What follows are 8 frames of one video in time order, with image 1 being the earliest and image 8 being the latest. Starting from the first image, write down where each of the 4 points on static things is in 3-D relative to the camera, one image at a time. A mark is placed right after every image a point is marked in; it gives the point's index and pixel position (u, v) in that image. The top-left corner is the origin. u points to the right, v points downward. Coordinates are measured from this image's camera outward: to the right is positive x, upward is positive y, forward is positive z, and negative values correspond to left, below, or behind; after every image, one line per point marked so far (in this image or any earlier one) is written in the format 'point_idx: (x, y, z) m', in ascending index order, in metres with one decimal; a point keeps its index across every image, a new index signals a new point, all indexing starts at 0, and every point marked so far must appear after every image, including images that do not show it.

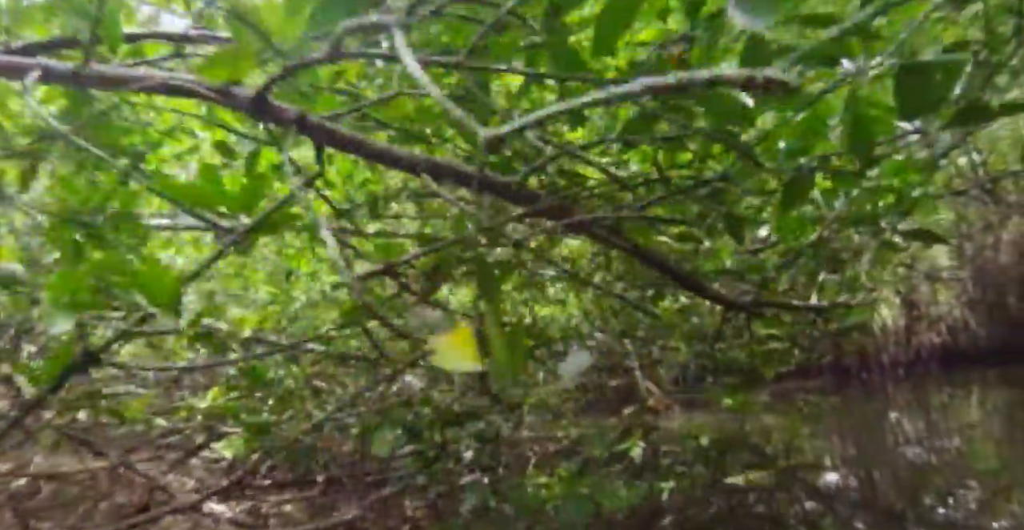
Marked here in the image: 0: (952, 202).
0: (+2.7, +0.5, +5.0) m
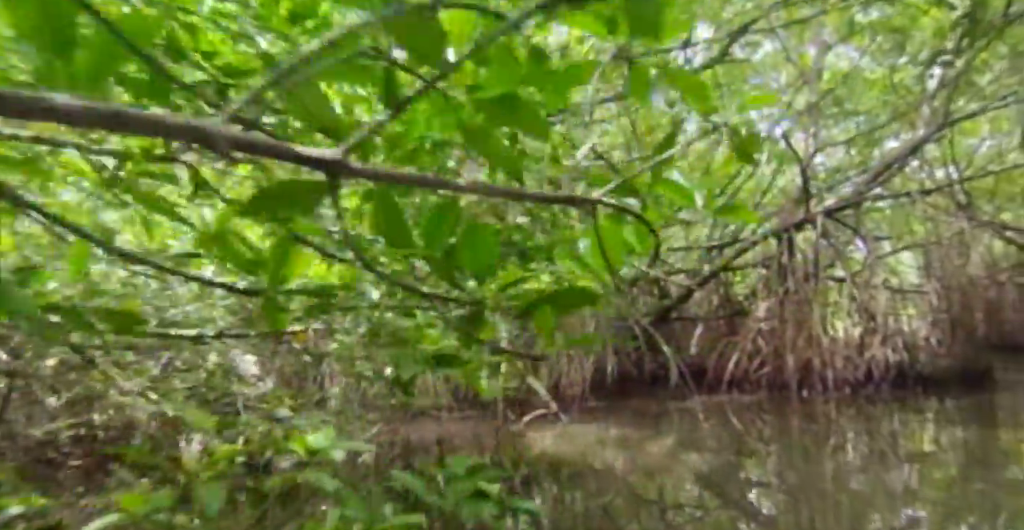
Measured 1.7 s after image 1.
0: (+2.2, +0.4, +4.4) m
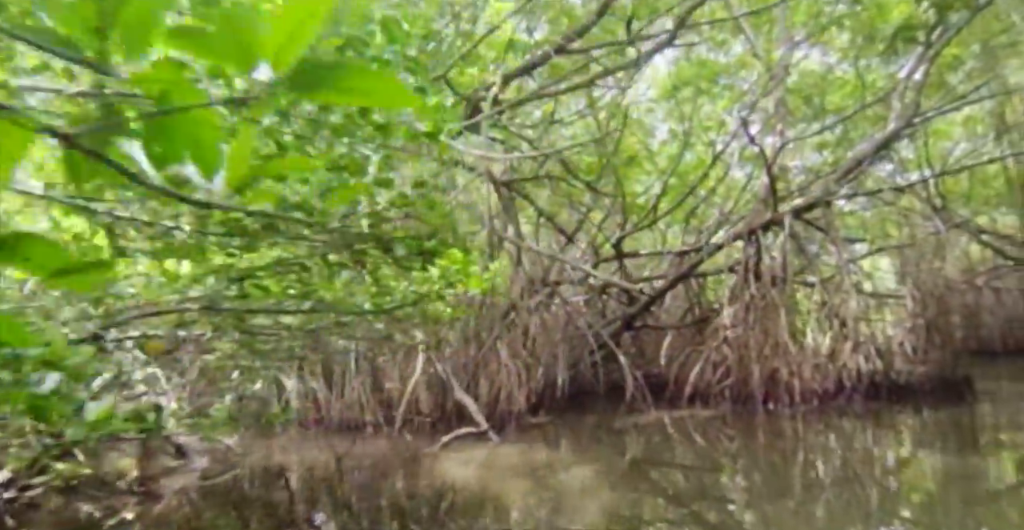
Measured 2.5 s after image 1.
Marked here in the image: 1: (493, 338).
0: (+1.9, +0.4, +4.2) m
1: (-0.1, -0.4, +3.9) m
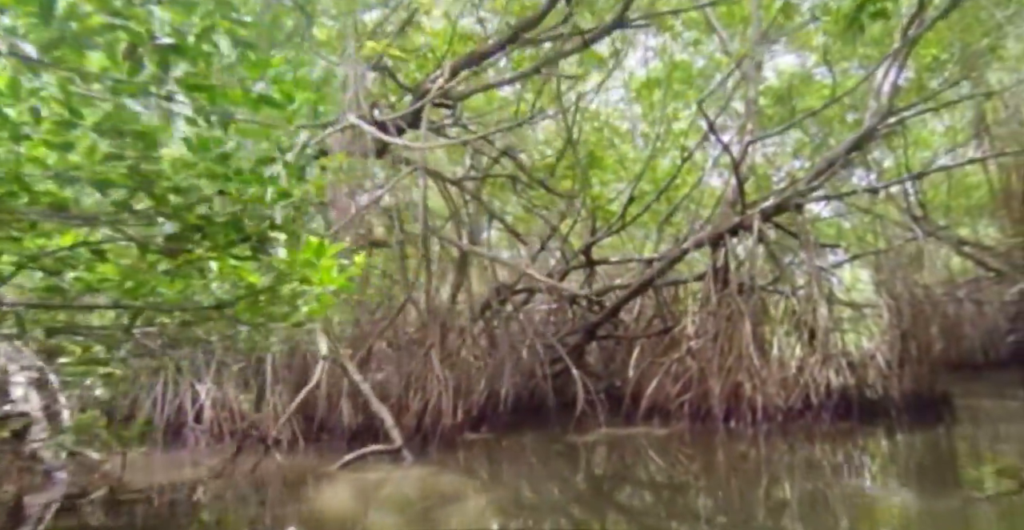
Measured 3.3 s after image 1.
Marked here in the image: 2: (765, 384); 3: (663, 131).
0: (+1.6, +0.4, +3.9) m
1: (-0.4, -0.4, +3.6) m
2: (+1.2, -0.6, +3.5) m
3: (+1.3, +1.2, +6.4) m
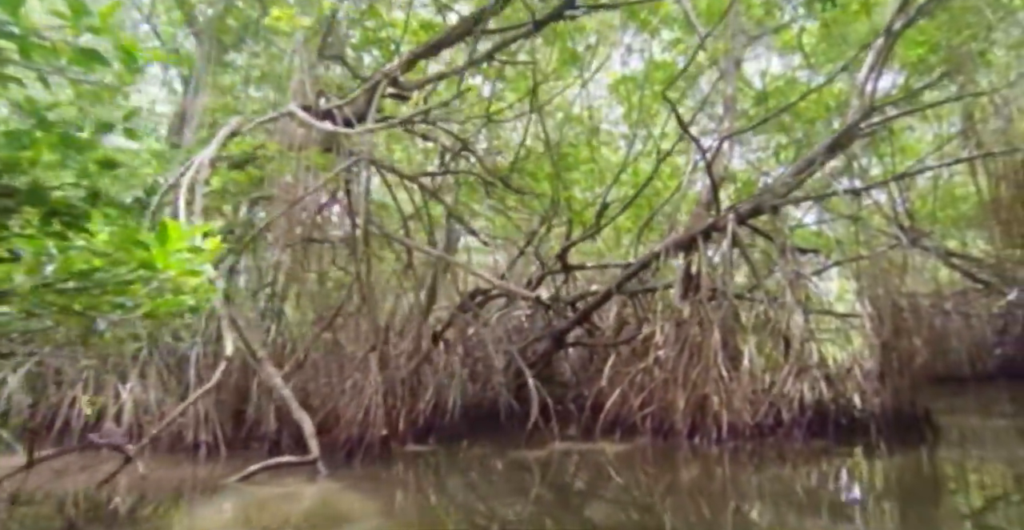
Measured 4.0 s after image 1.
0: (+1.4, +0.3, +3.7) m
1: (-0.6, -0.4, +3.3) m
2: (+1.0, -0.6, +3.3) m
3: (+1.1, +1.1, +6.2) m
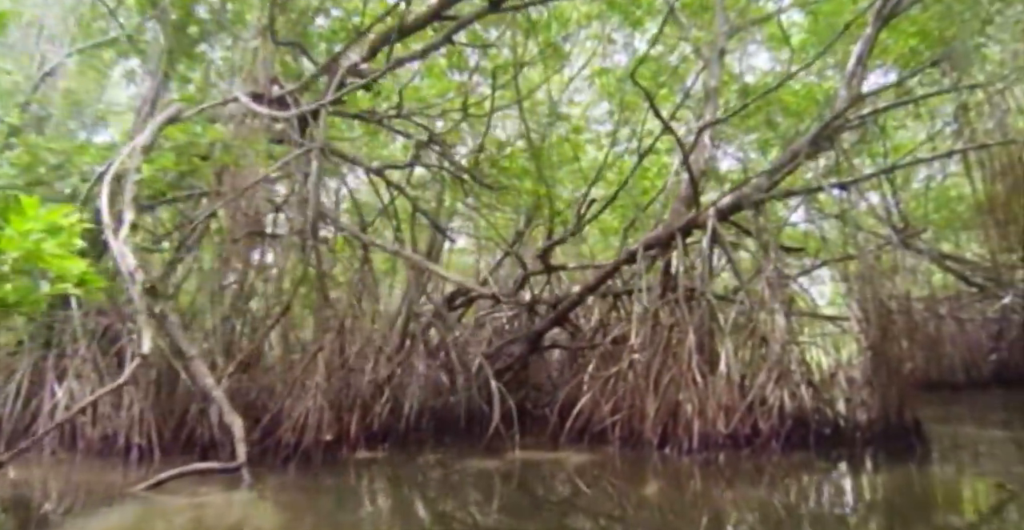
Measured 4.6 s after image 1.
0: (+1.3, +0.3, +3.5) m
1: (-0.8, -0.4, +3.1) m
2: (+0.8, -0.6, +3.1) m
3: (+0.9, +1.1, +6.0) m
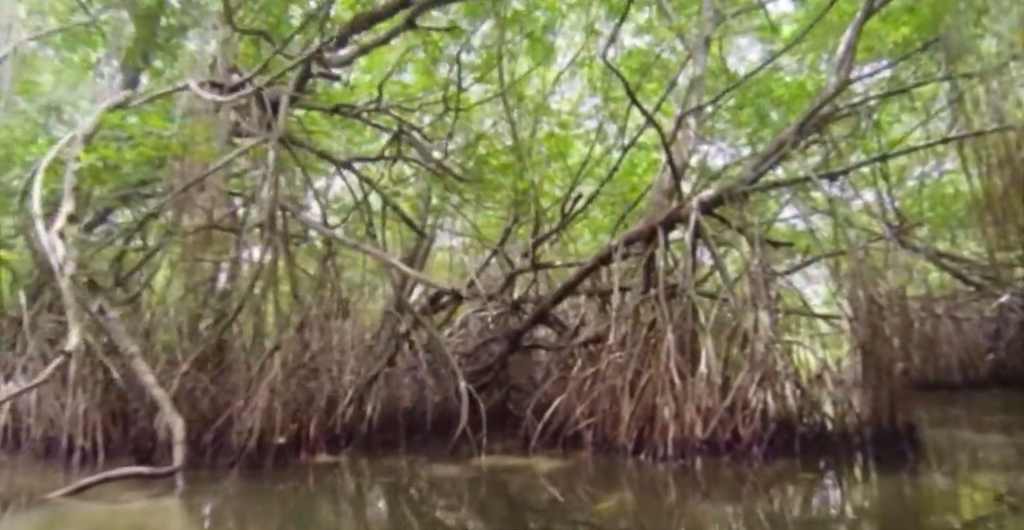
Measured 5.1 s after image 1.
0: (+1.1, +0.4, +3.3) m
1: (-0.9, -0.4, +2.9) m
2: (+0.7, -0.6, +2.9) m
3: (+0.8, +1.1, +5.8) m
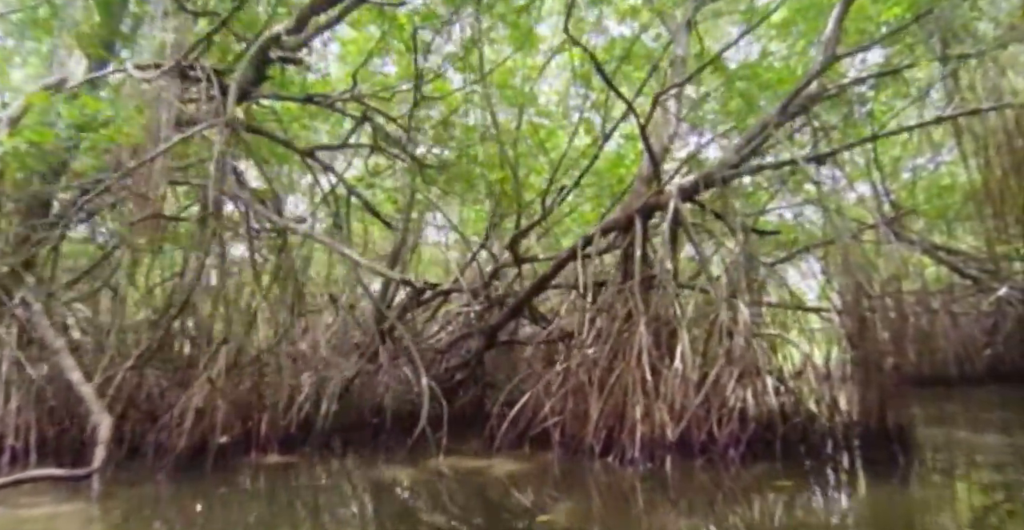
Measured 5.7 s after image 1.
0: (+1.0, +0.4, +3.1) m
1: (-1.0, -0.3, +2.8) m
2: (+0.6, -0.5, +2.7) m
3: (+0.7, +1.2, +5.6) m
